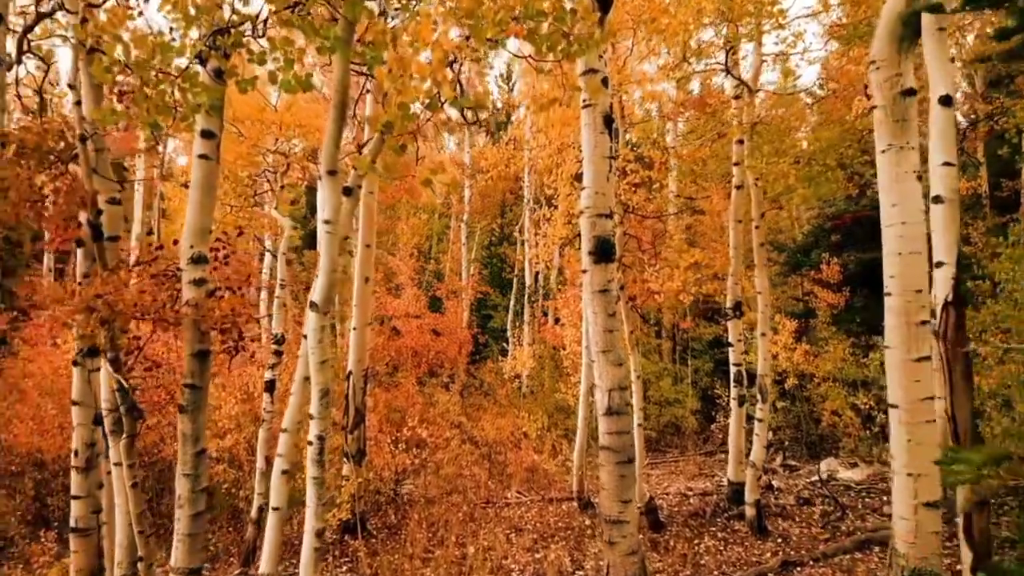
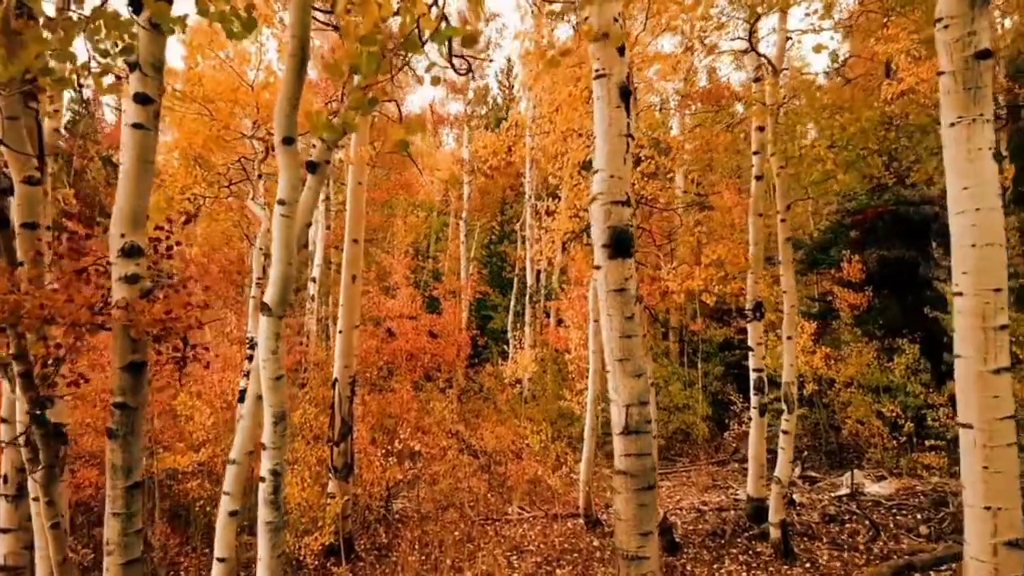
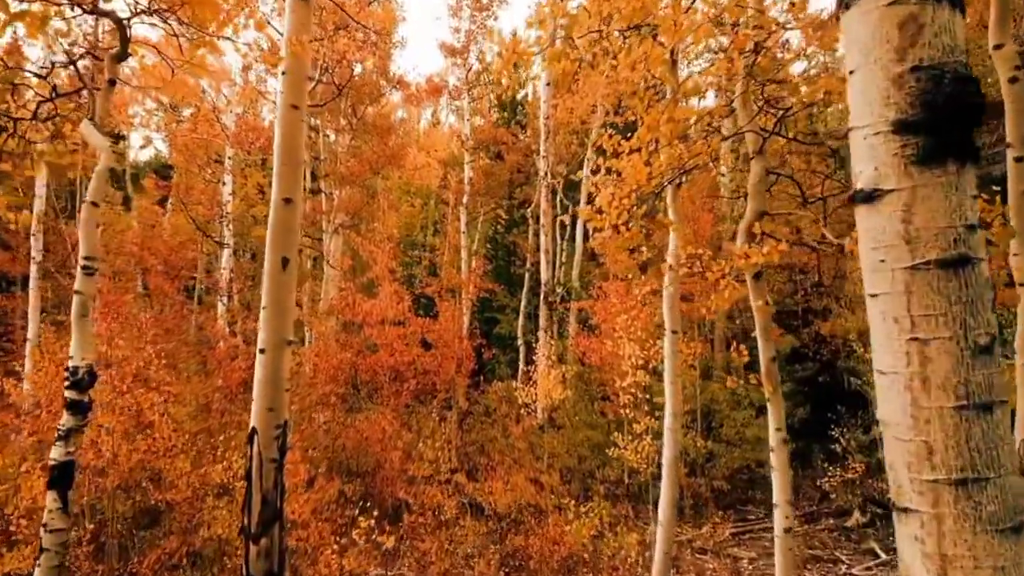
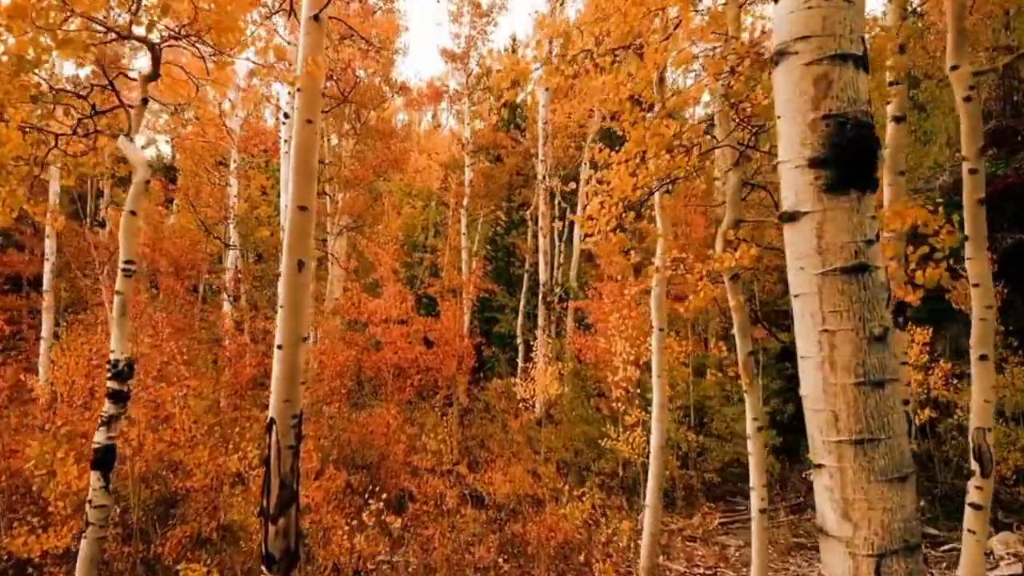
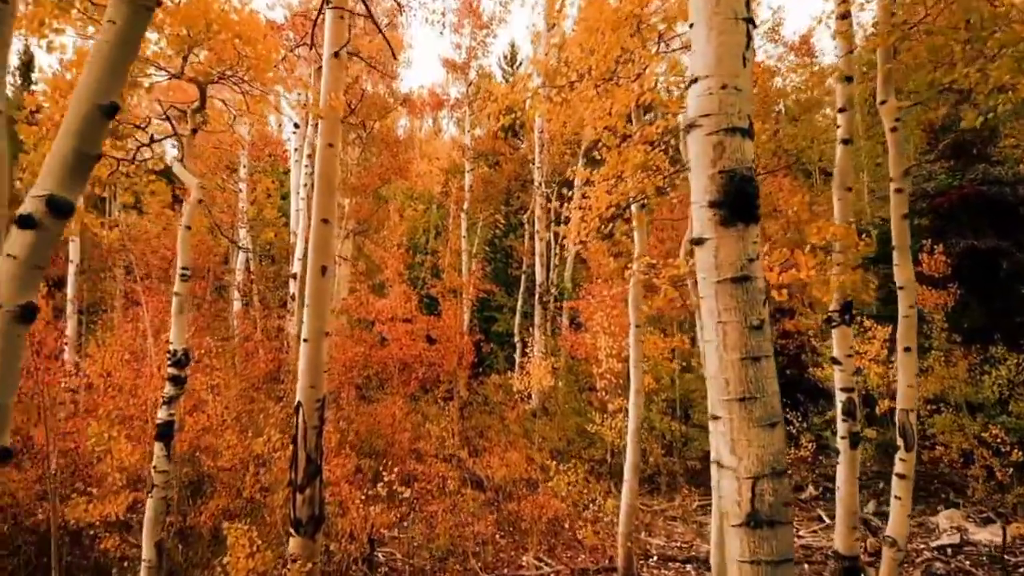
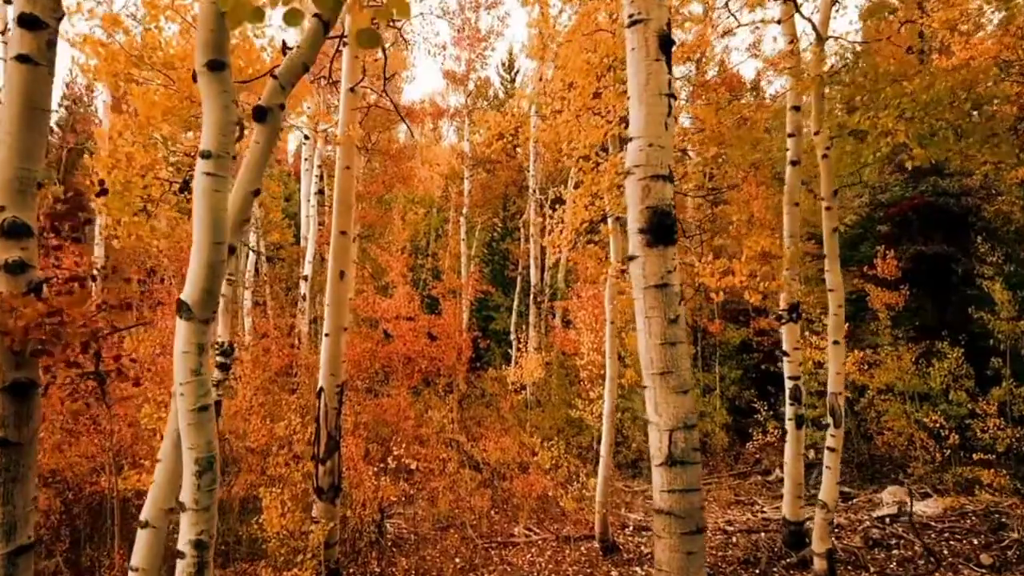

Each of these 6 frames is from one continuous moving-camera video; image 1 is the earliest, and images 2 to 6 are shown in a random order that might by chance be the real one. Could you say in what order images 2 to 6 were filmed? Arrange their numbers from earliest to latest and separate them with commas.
2, 6, 5, 4, 3
